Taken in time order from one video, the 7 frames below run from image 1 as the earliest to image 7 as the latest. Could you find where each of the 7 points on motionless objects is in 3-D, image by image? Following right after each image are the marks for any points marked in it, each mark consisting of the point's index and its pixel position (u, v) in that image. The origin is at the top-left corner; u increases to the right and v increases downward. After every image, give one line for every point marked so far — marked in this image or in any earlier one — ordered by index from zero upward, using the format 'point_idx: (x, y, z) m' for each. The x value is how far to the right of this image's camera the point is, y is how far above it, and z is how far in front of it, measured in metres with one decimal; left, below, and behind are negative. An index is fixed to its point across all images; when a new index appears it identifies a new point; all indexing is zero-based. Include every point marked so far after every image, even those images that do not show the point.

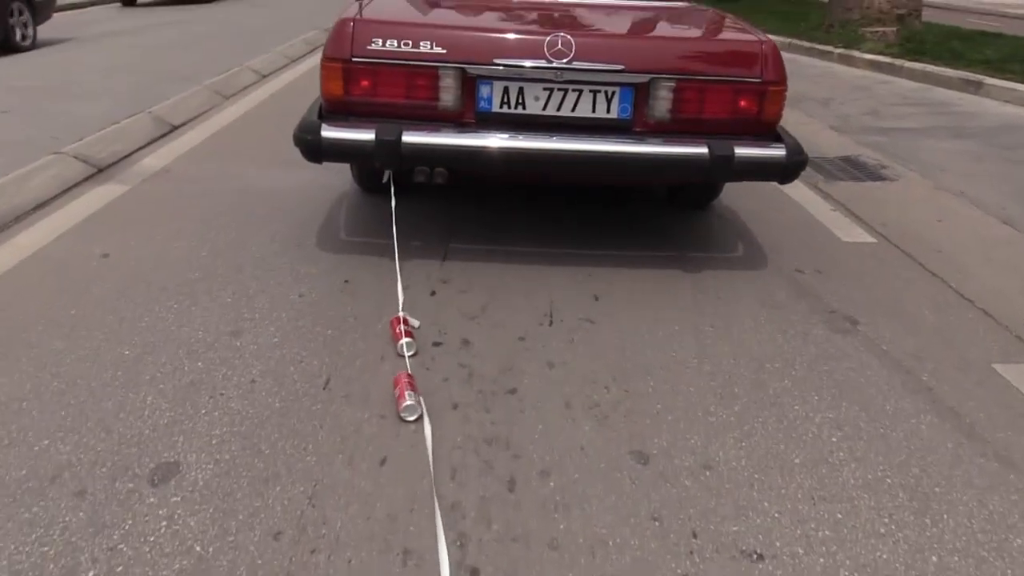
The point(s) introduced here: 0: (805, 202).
0: (+2.0, +0.6, +5.5) m
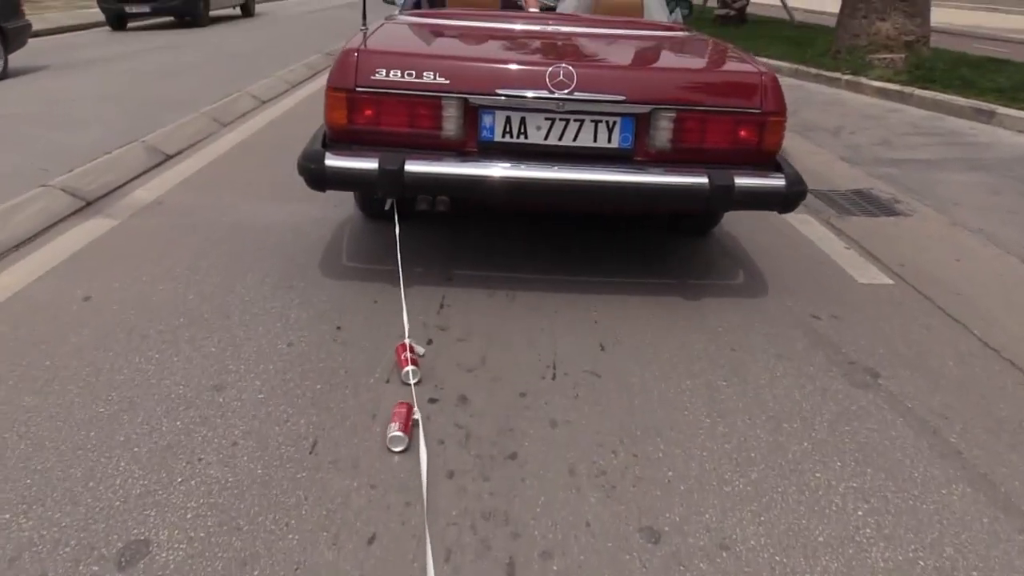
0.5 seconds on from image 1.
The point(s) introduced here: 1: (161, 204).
0: (+2.0, +0.3, +5.3) m
1: (-2.3, +0.6, +5.5) m
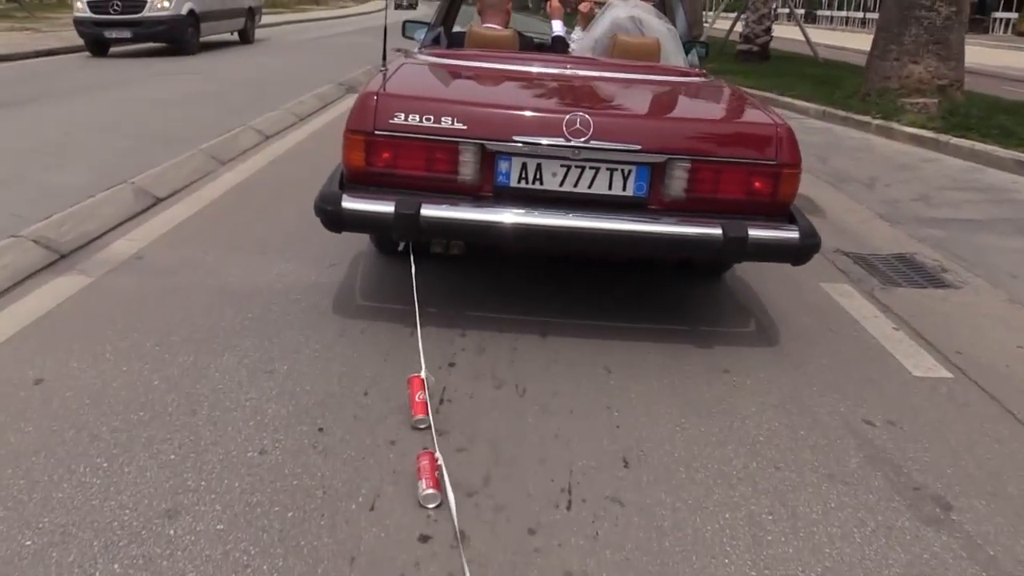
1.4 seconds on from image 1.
0: (+2.0, -0.2, +4.8) m
1: (-2.2, +0.2, +5.0) m
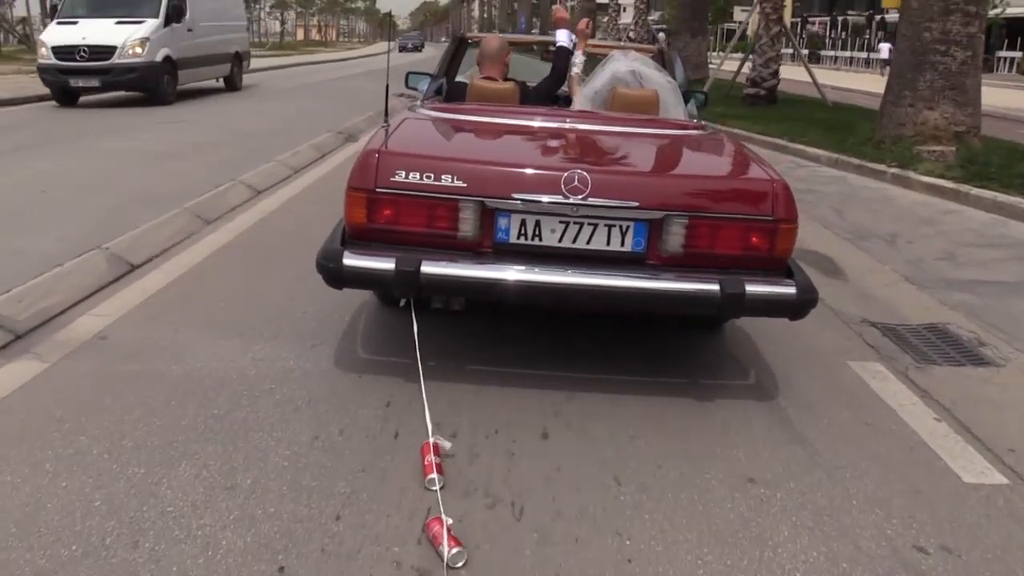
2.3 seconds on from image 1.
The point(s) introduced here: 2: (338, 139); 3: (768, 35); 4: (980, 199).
0: (+2.0, -0.6, +4.3) m
1: (-2.2, -0.3, +4.6) m
2: (-2.5, +2.1, +11.9) m
3: (+5.0, +5.0, +16.4) m
4: (+5.1, +1.0, +9.1) m
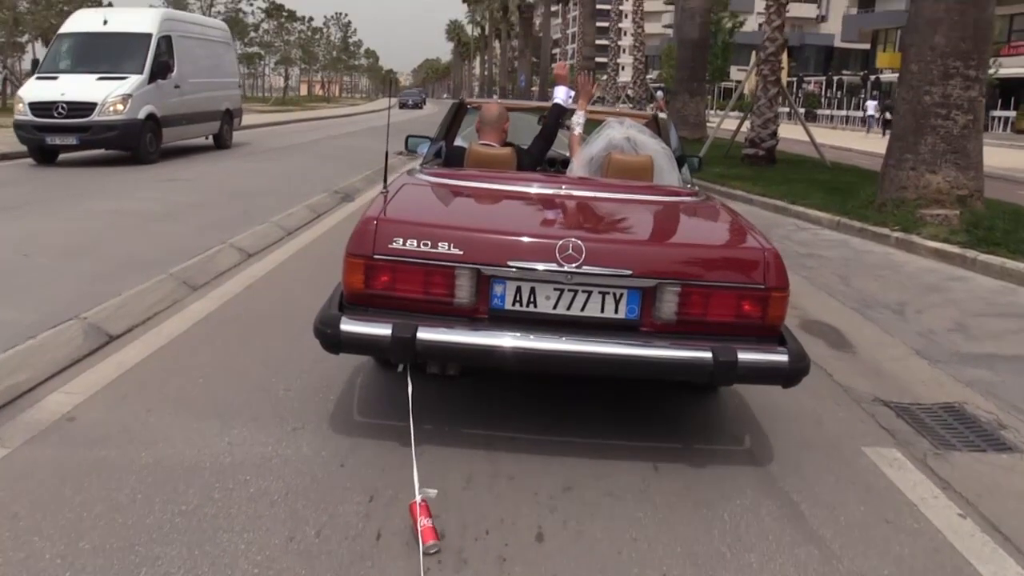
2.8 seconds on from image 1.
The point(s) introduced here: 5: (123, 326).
0: (+2.0, -1.0, +4.0) m
1: (-2.3, -0.7, +4.3) m
2: (-2.5, +1.3, +11.7) m
3: (+5.0, +3.8, +16.5) m
4: (+5.1, +0.2, +8.9) m
5: (-2.7, -0.3, +5.8) m
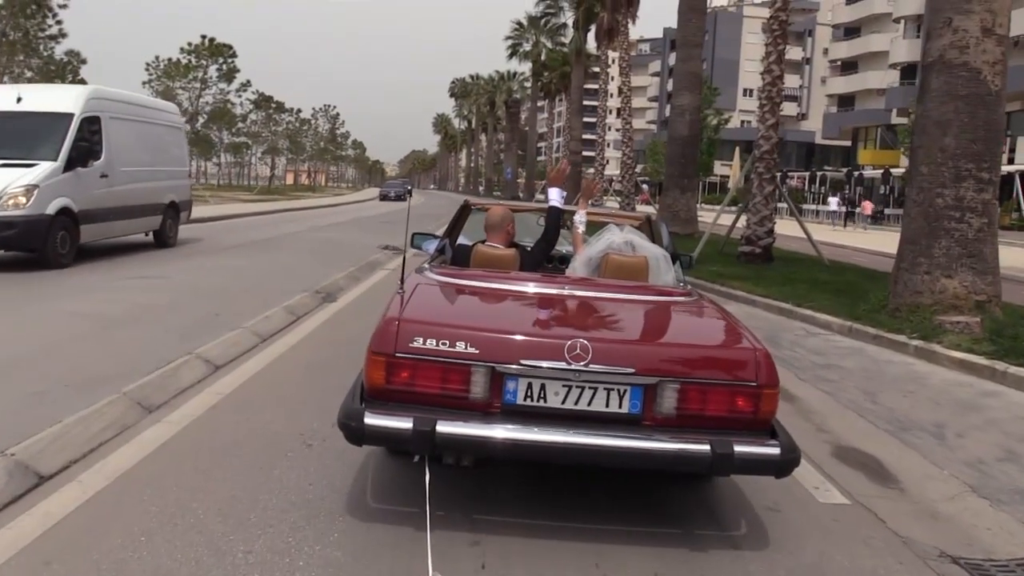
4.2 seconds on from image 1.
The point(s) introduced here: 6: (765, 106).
0: (+2.0, -1.6, +3.2) m
1: (-2.2, -1.3, +3.4) m
2: (-2.6, -0.1, +11.0) m
3: (+4.8, +1.8, +16.1) m
4: (+5.1, -0.9, +8.3) m
5: (-2.7, -1.0, +4.9) m
6: (+4.9, +3.5, +16.1) m
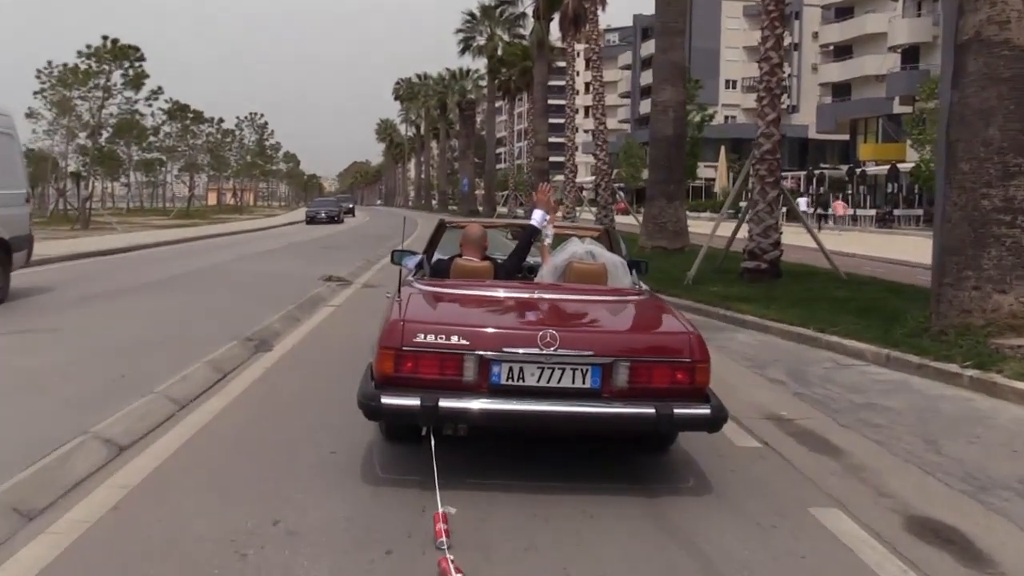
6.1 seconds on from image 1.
0: (+1.9, -1.8, +1.5) m
1: (-2.4, -1.6, +1.6) m
2: (-2.9, -0.6, +9.2) m
3: (+4.4, +1.5, +14.5) m
4: (+4.8, -1.1, +6.6) m
5: (-2.9, -1.4, +3.2) m
6: (+4.4, +3.2, +14.5) m
